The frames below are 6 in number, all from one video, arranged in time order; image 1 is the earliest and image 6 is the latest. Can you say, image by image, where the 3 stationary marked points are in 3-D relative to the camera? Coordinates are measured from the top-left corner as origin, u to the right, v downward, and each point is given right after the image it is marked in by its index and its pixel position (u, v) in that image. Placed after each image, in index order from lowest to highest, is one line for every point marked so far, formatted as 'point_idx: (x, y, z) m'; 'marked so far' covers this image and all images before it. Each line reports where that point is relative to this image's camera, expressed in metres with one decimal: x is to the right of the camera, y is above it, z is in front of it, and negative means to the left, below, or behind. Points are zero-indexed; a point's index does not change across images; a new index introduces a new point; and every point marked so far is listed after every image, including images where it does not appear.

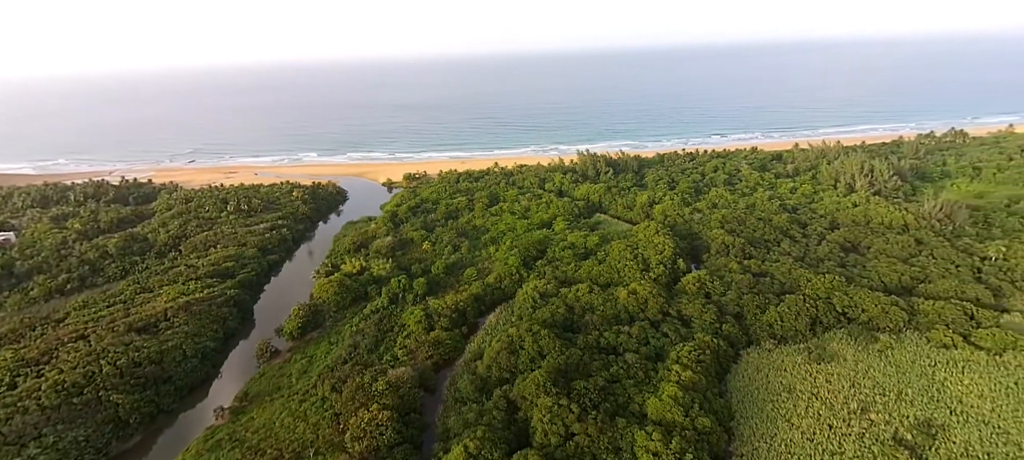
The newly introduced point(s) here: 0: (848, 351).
0: (+13.5, -4.8, +18.5) m
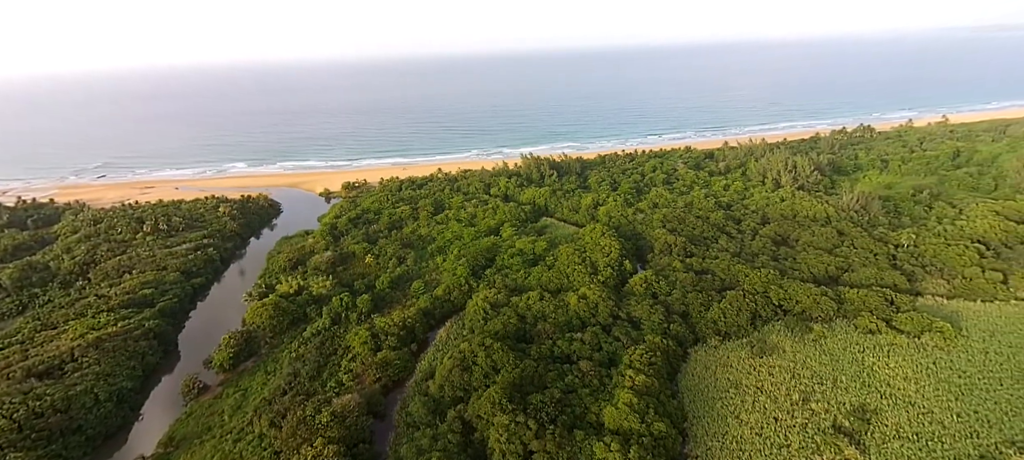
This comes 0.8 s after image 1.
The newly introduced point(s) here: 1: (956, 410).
0: (+11.6, -4.7, +19.4) m
1: (+14.9, -6.1, +15.4) m
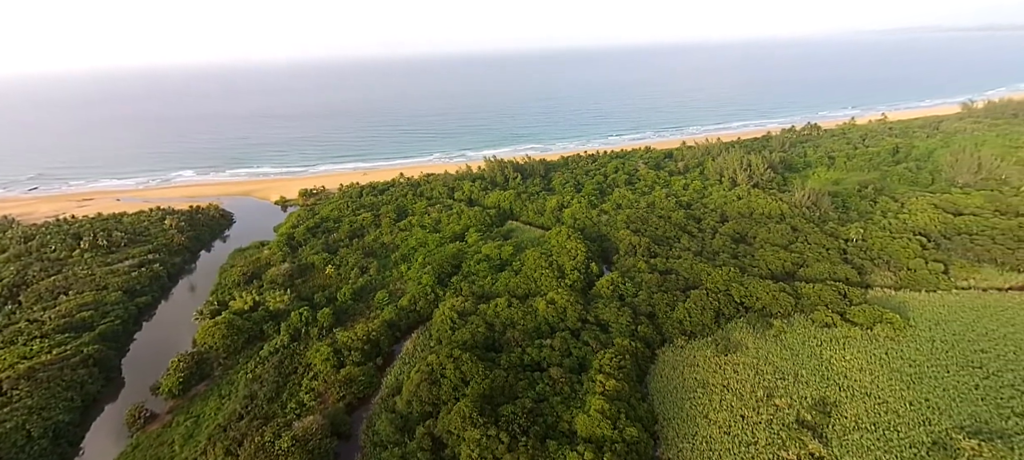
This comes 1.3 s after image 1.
0: (+10.2, -4.7, +19.8) m
1: (+13.9, -6.0, +16.1) m
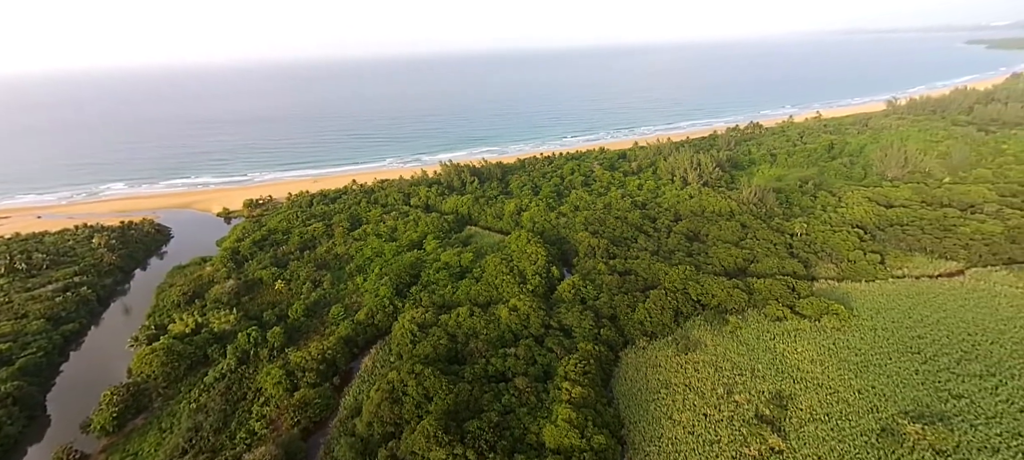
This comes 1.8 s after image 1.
0: (+8.6, -4.7, +20.3) m
1: (+12.7, -5.8, +16.9) m
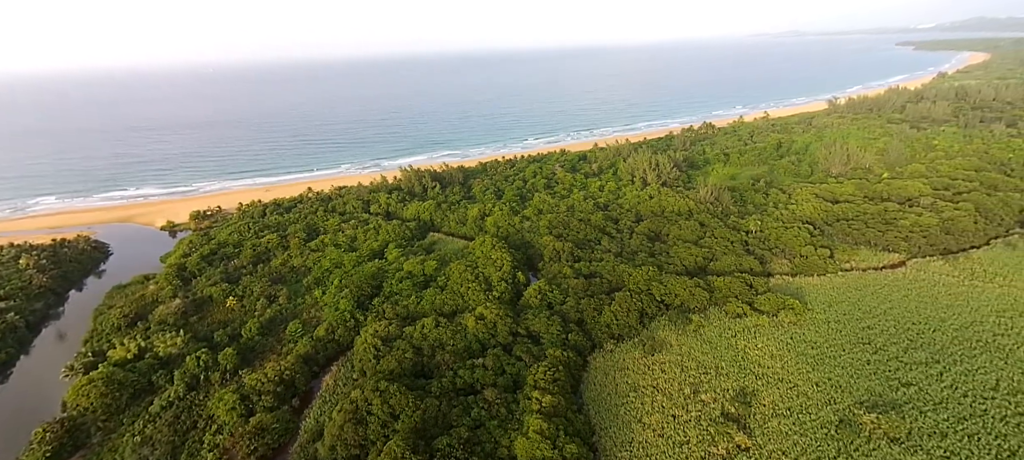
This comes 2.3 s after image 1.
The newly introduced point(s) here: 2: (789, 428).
0: (+7.2, -4.7, +20.6) m
1: (+11.5, -5.7, +17.5) m
2: (+9.5, -6.8, +15.7) m
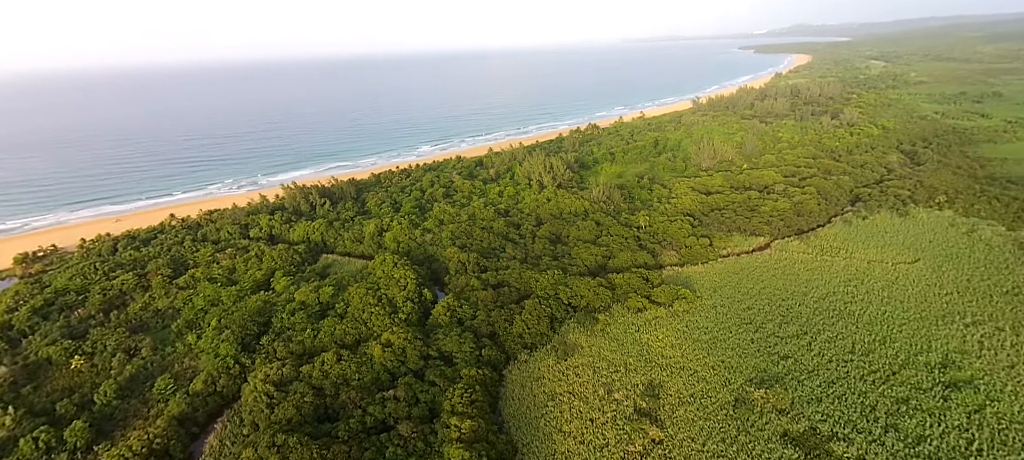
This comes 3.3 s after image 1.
0: (+3.2, -4.9, +21.1) m
1: (+8.2, -5.5, +19.0) m
2: (+6.7, -6.7, +16.8) m
